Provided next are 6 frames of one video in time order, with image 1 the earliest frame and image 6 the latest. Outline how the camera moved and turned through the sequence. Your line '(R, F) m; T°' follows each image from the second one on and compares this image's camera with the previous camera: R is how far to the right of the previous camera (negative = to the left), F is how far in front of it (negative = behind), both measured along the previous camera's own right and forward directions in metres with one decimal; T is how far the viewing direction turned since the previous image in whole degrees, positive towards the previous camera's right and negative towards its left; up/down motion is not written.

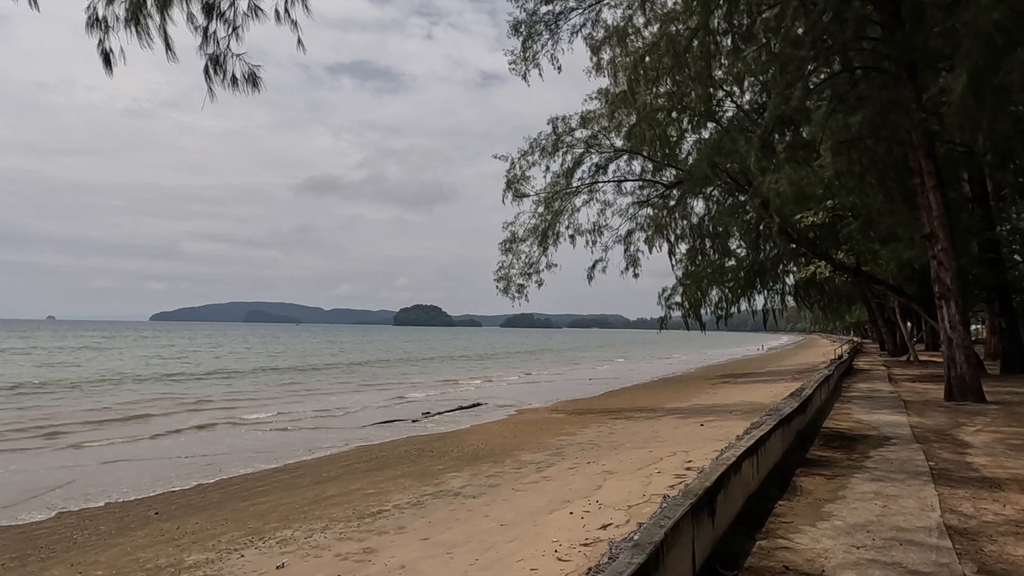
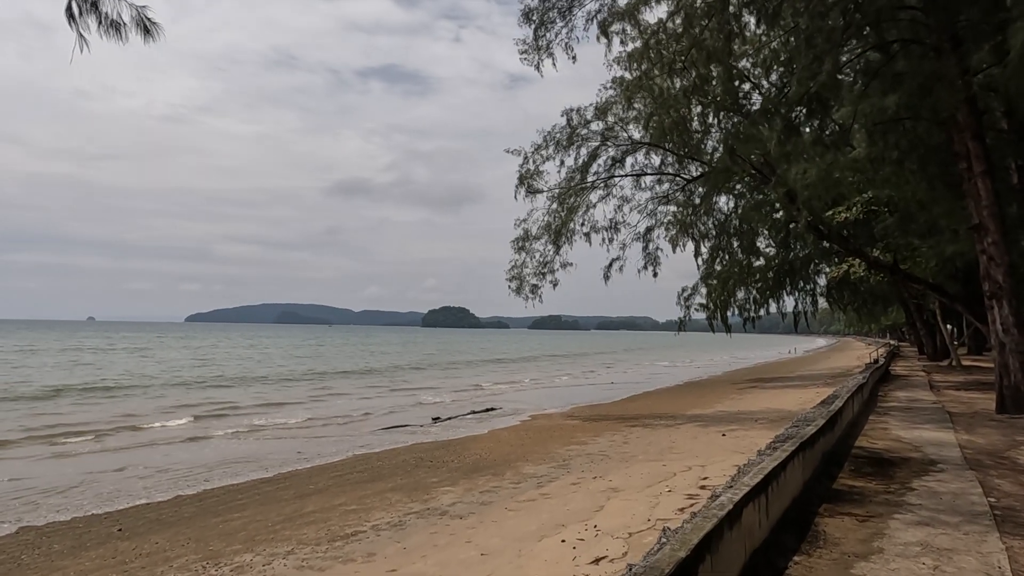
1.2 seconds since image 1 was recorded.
(+0.4, +0.8) m; -2°
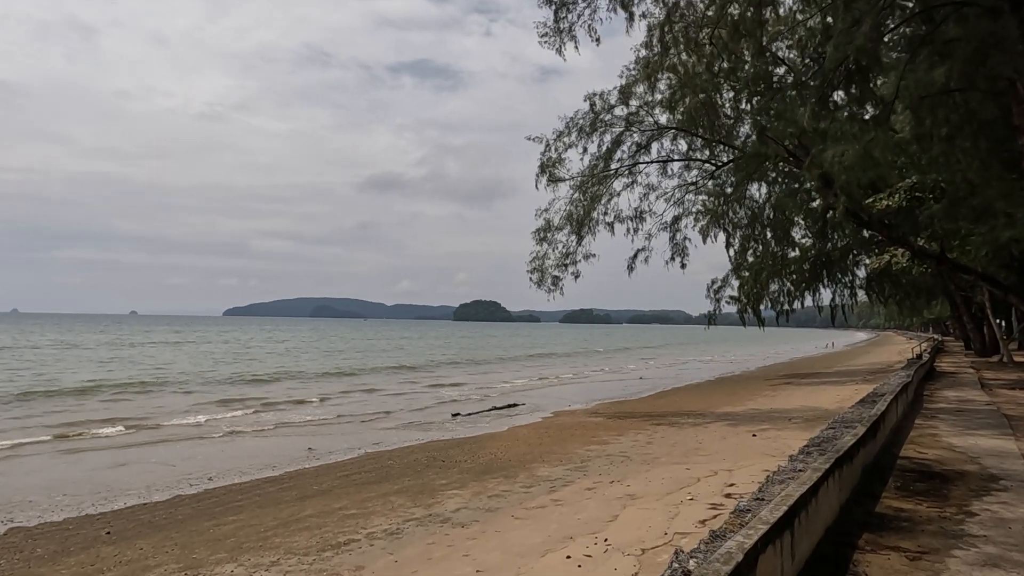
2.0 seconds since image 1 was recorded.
(+0.2, +0.6) m; -3°
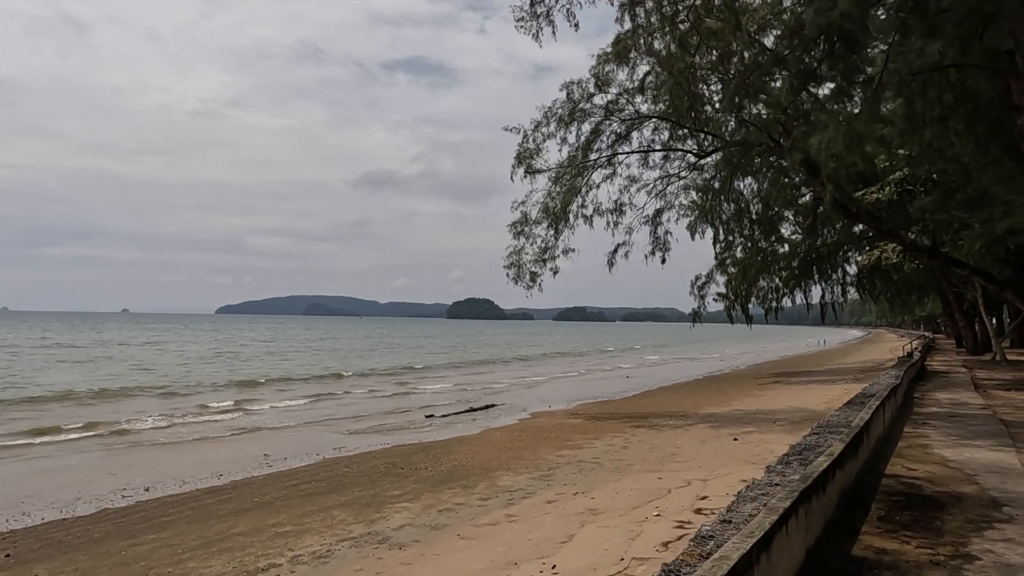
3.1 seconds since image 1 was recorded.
(+0.4, +0.7) m; +1°
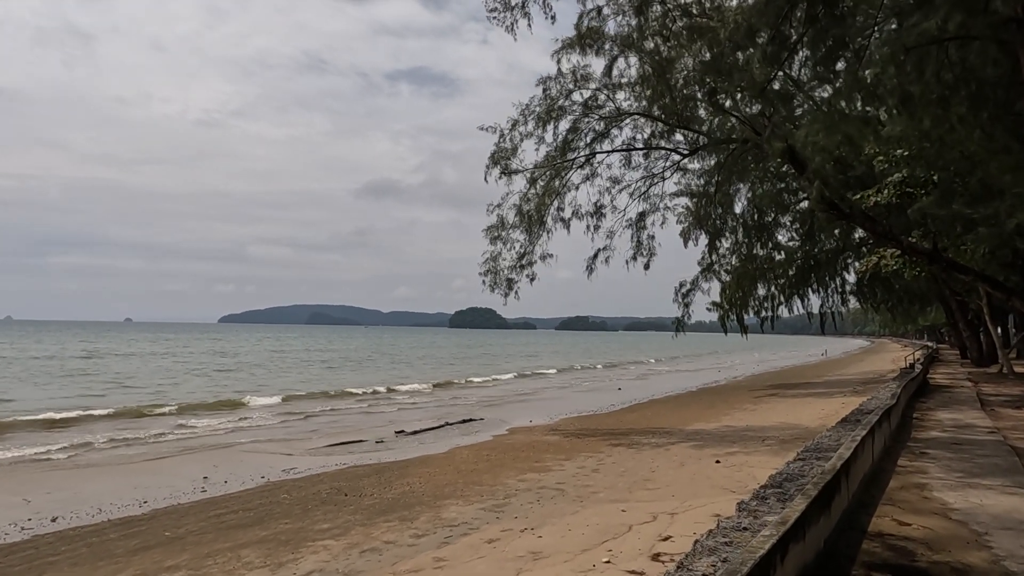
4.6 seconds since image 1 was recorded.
(+0.6, +0.9) m; 0°
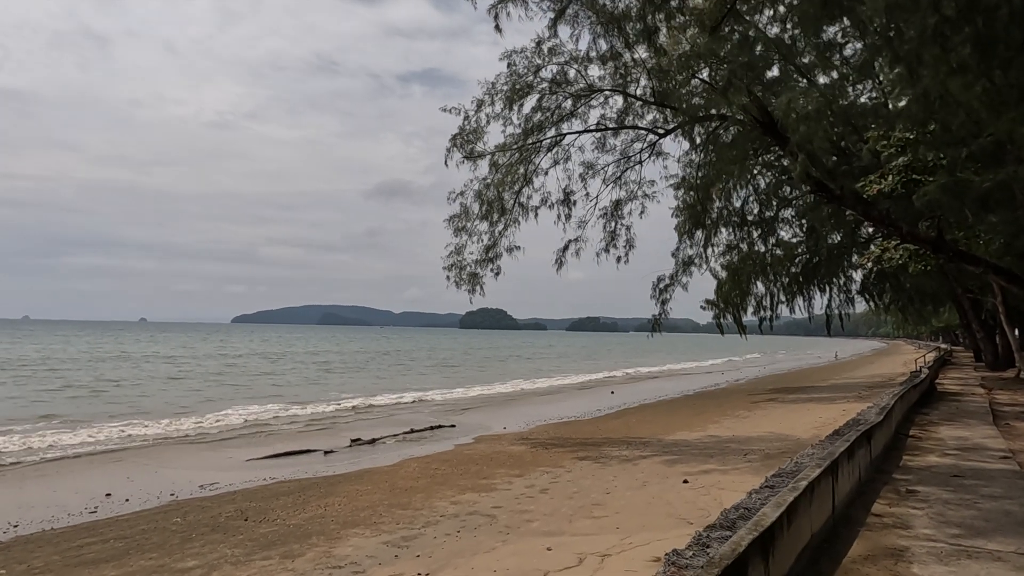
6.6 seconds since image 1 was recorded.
(+0.9, +1.3) m; -1°
